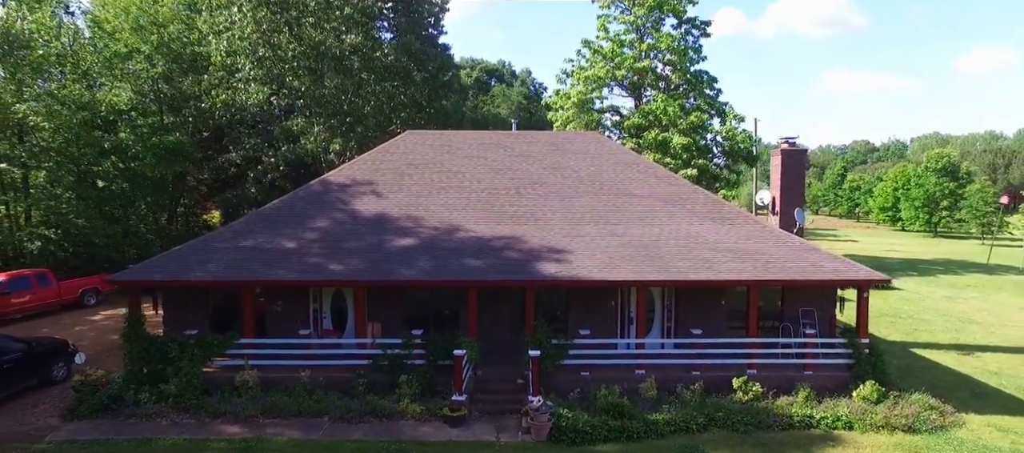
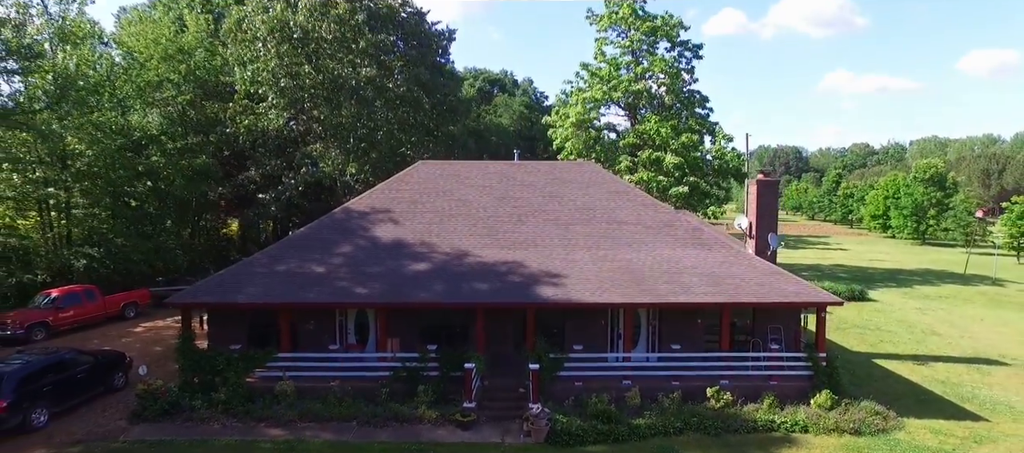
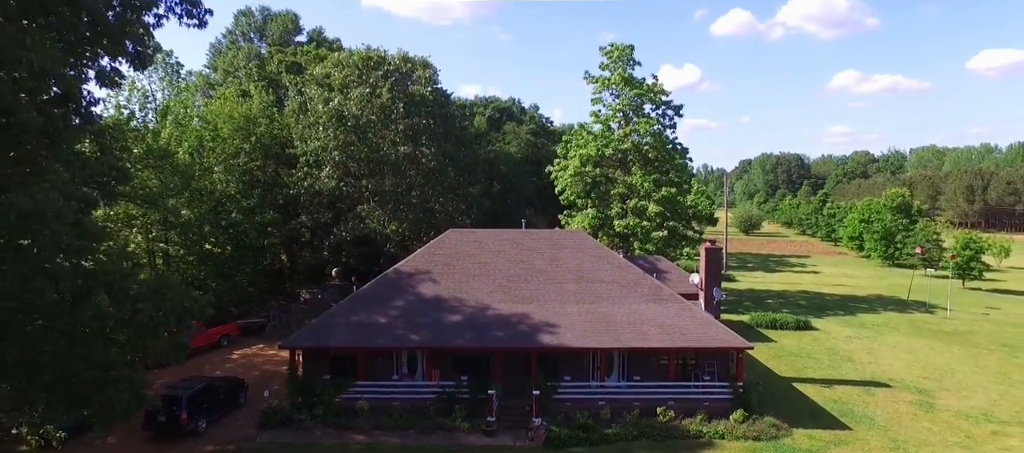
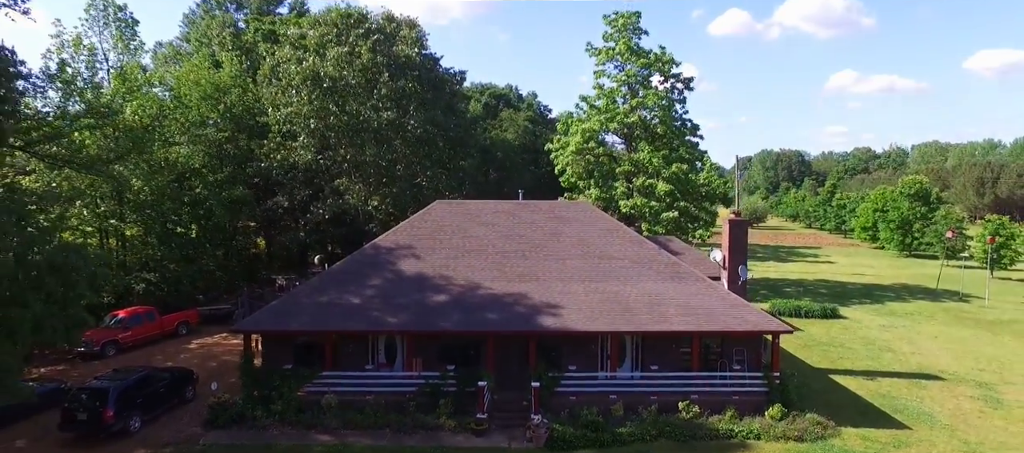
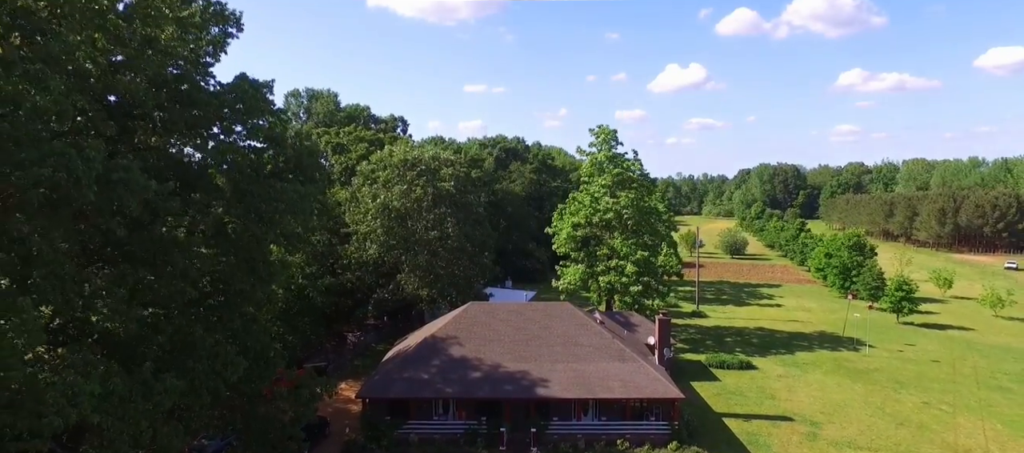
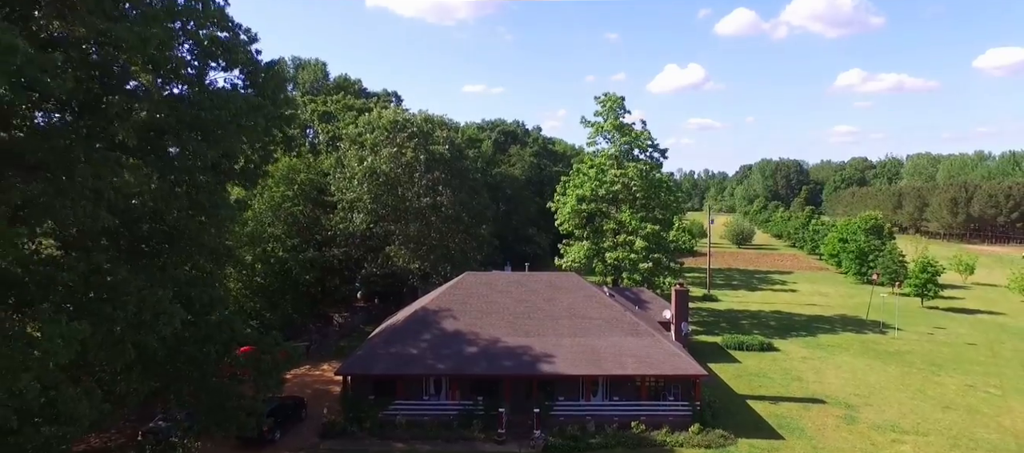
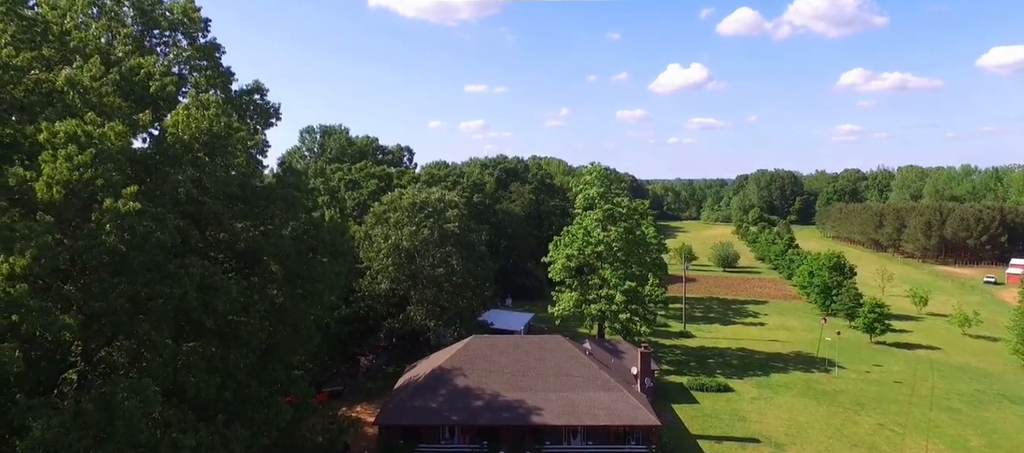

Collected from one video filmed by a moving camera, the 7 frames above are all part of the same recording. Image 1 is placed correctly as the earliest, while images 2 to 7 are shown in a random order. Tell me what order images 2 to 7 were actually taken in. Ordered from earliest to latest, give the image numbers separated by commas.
2, 4, 3, 6, 5, 7
